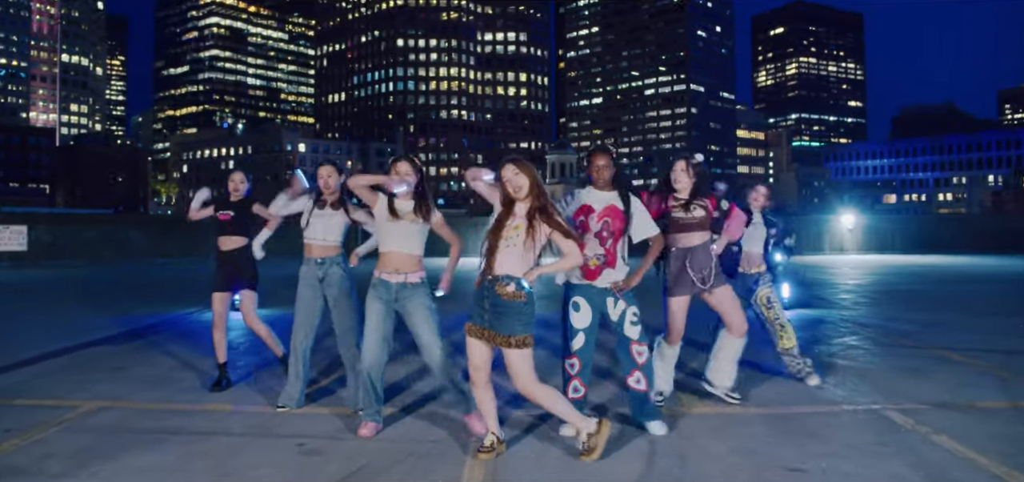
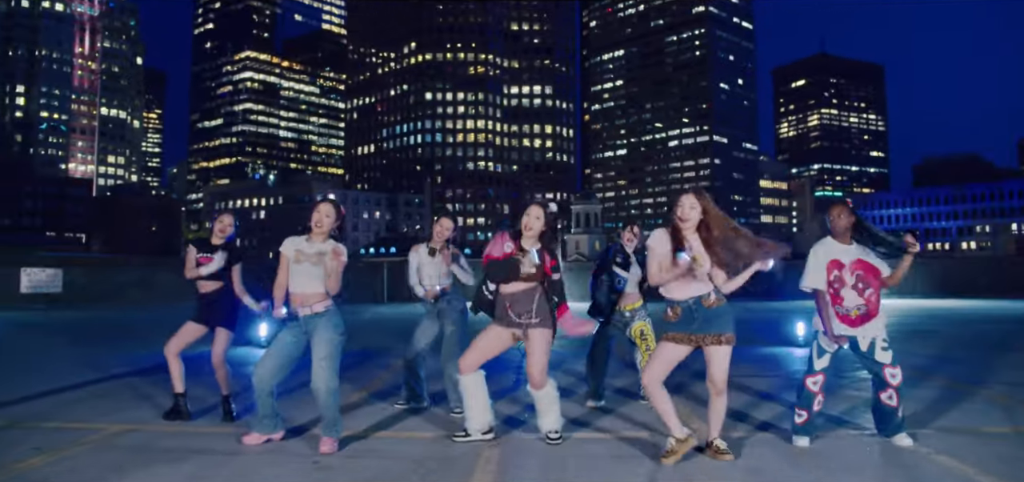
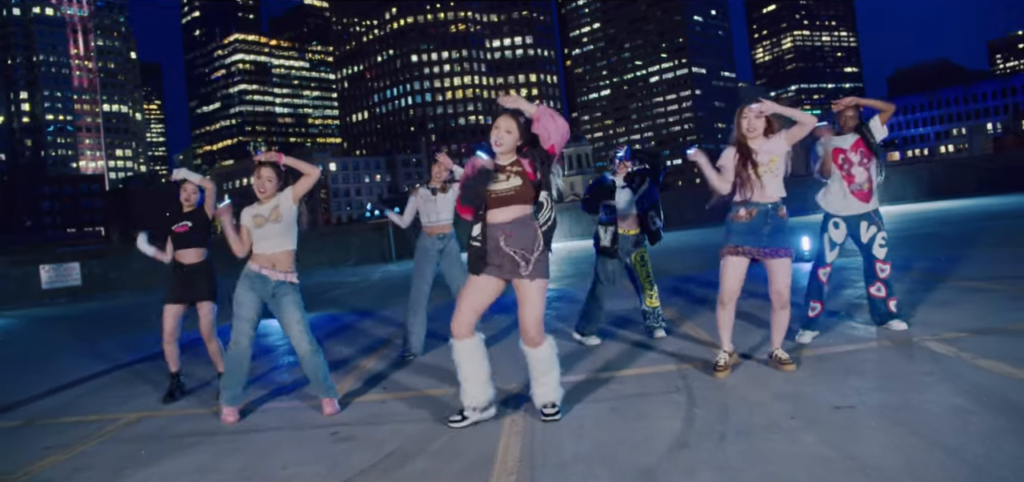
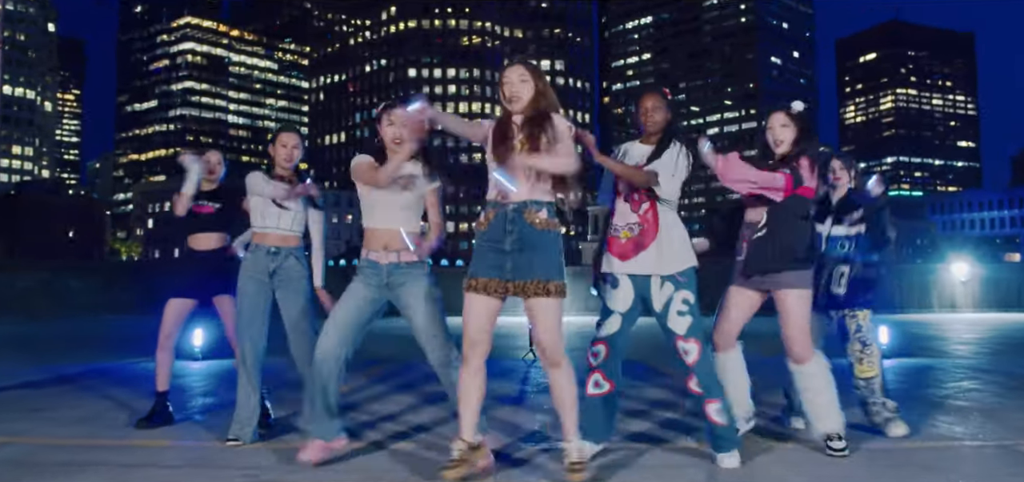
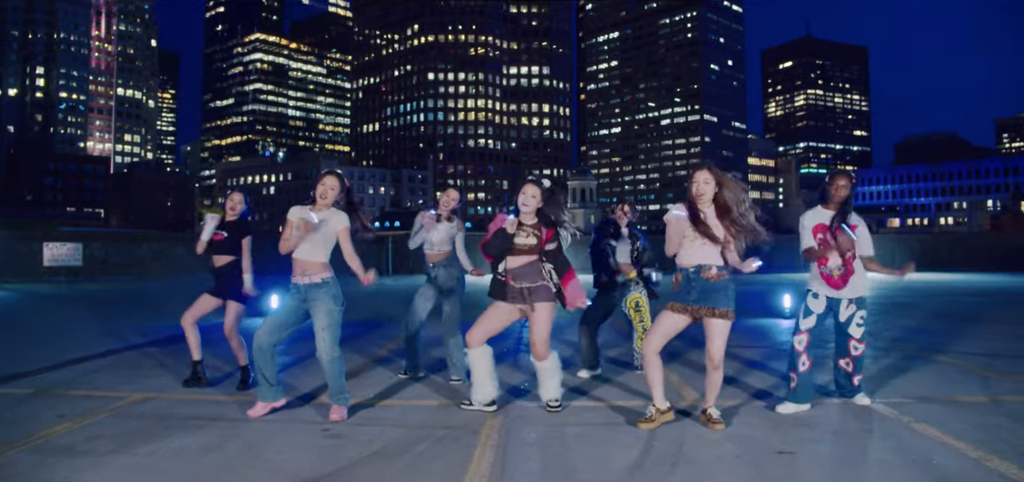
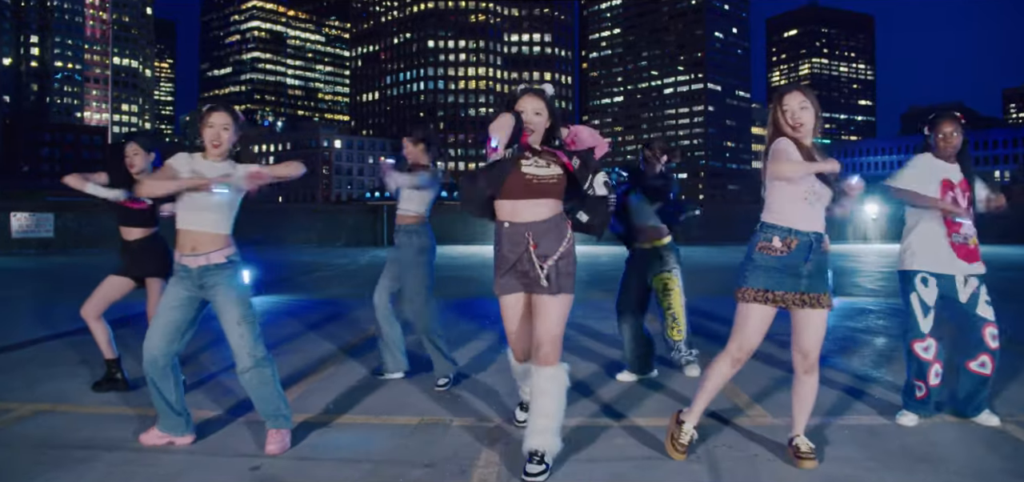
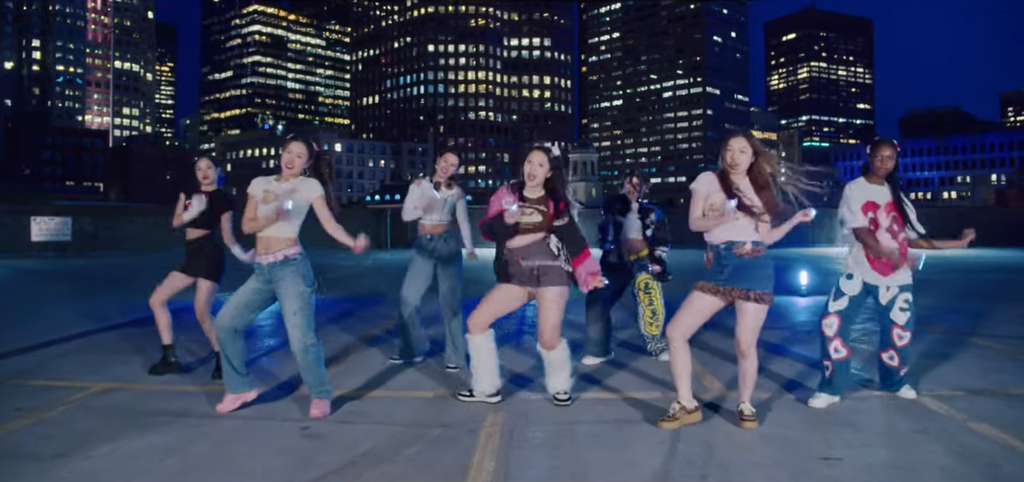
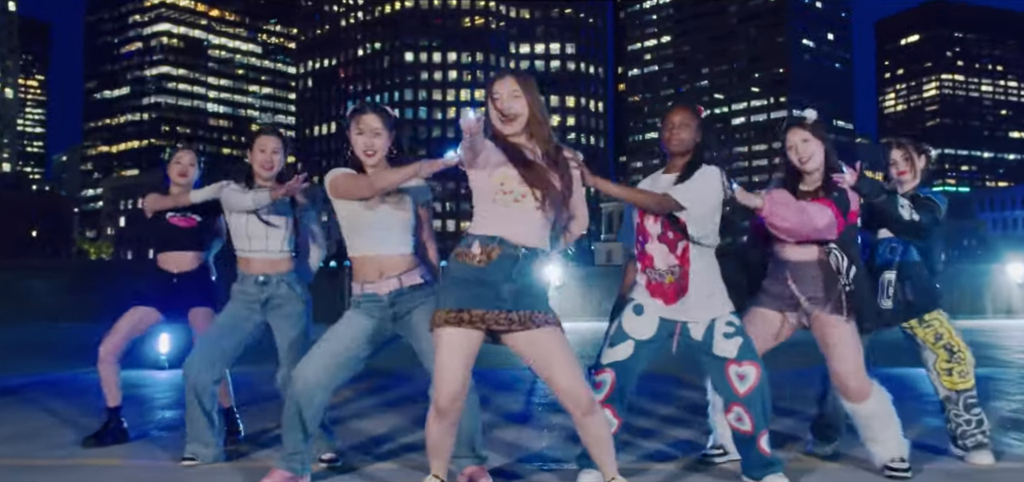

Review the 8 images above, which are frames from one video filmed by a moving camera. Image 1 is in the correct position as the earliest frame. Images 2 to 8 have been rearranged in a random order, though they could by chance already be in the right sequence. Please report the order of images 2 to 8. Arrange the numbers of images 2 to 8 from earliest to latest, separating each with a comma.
4, 8, 2, 5, 7, 6, 3
